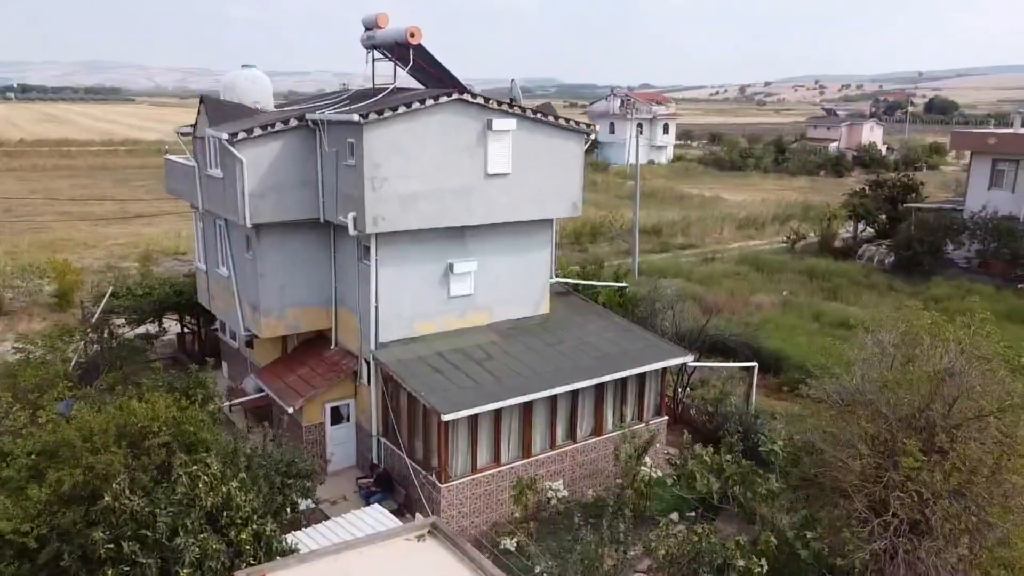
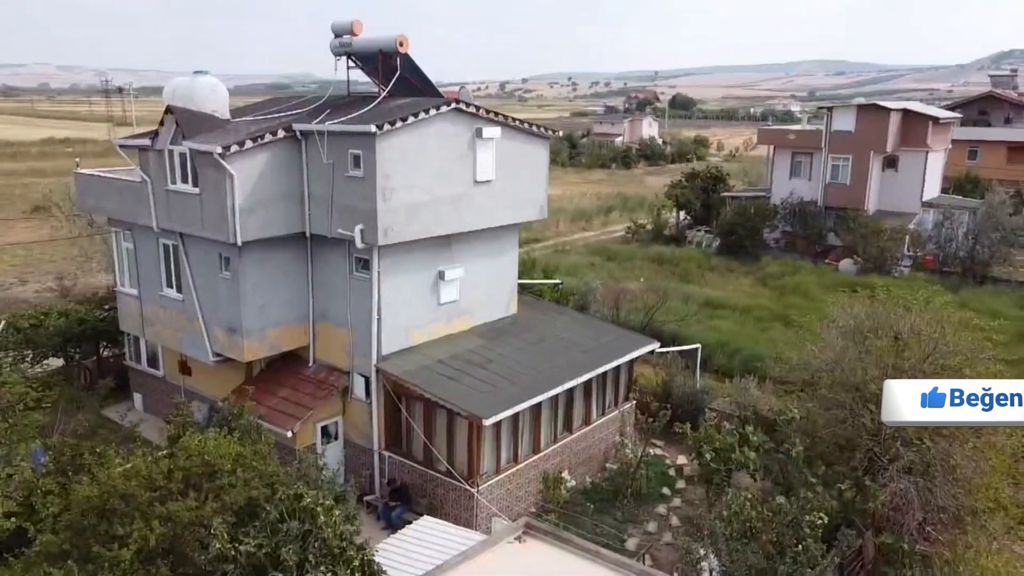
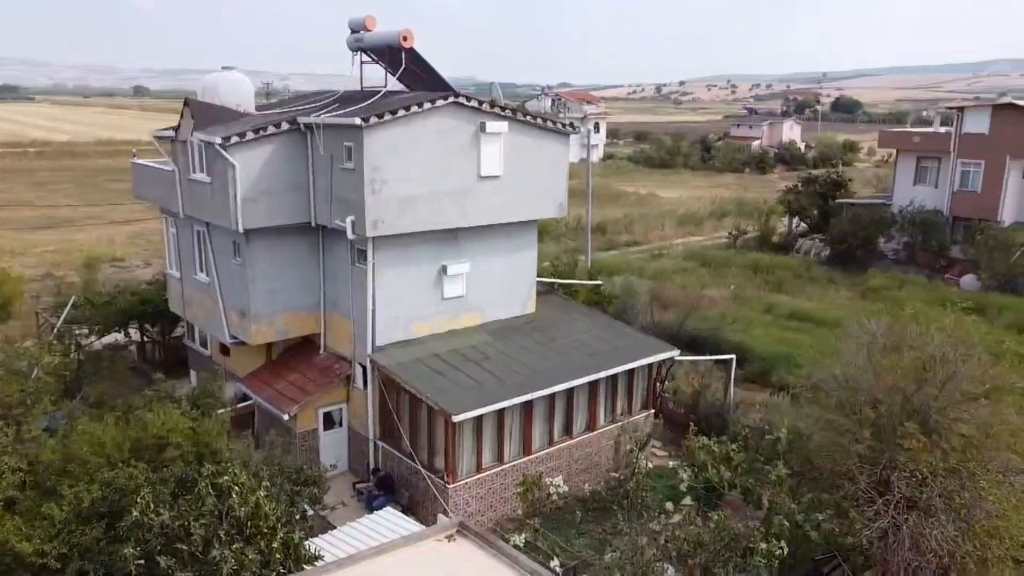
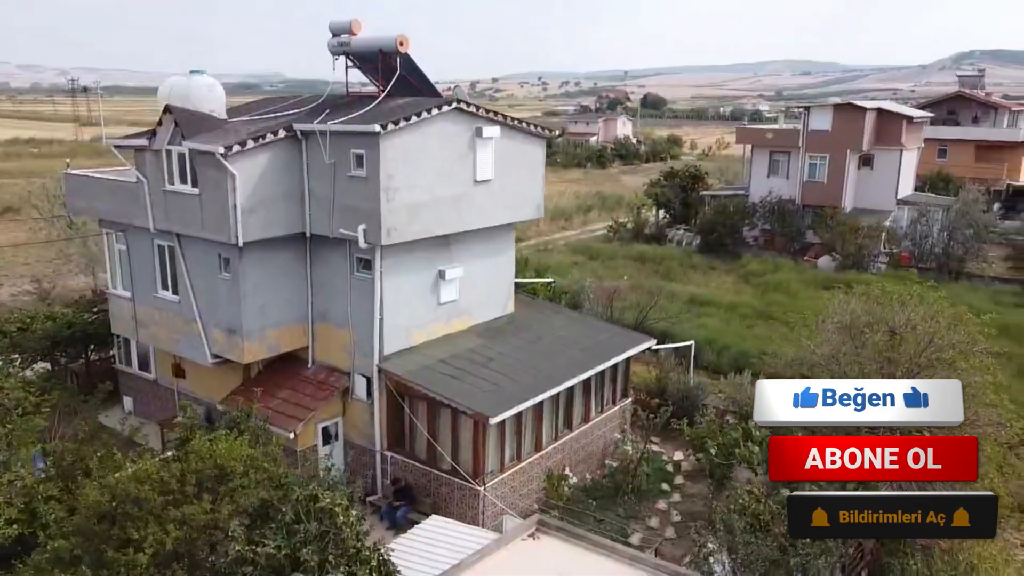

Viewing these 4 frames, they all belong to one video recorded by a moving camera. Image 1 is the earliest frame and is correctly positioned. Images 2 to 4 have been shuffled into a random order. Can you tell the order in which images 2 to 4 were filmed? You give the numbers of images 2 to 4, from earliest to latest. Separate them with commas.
3, 2, 4
